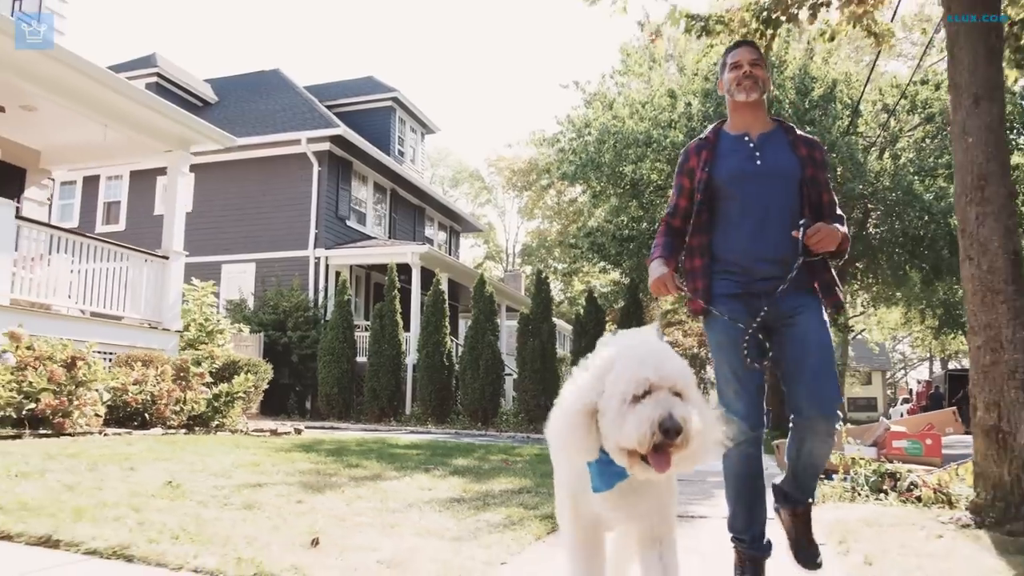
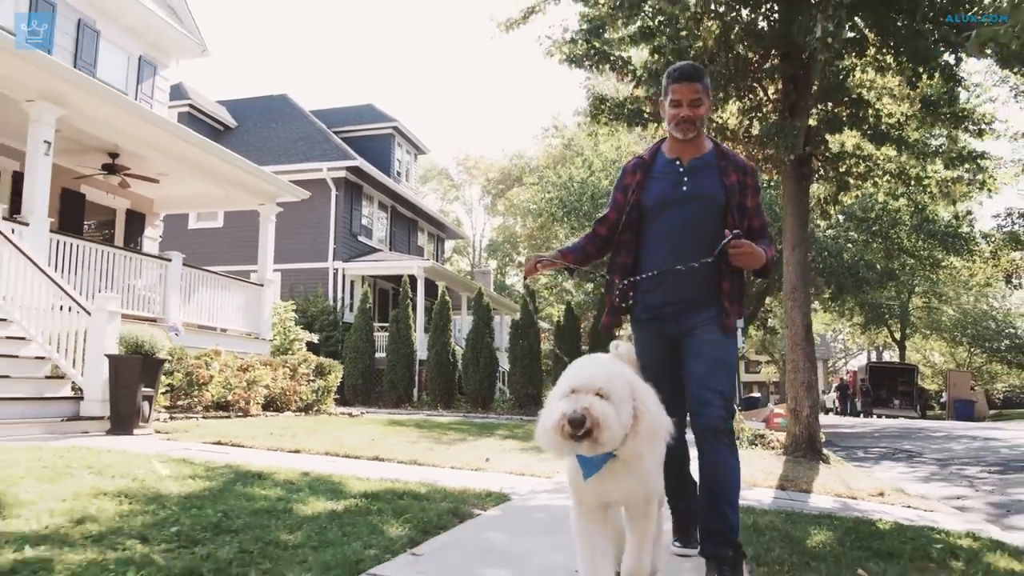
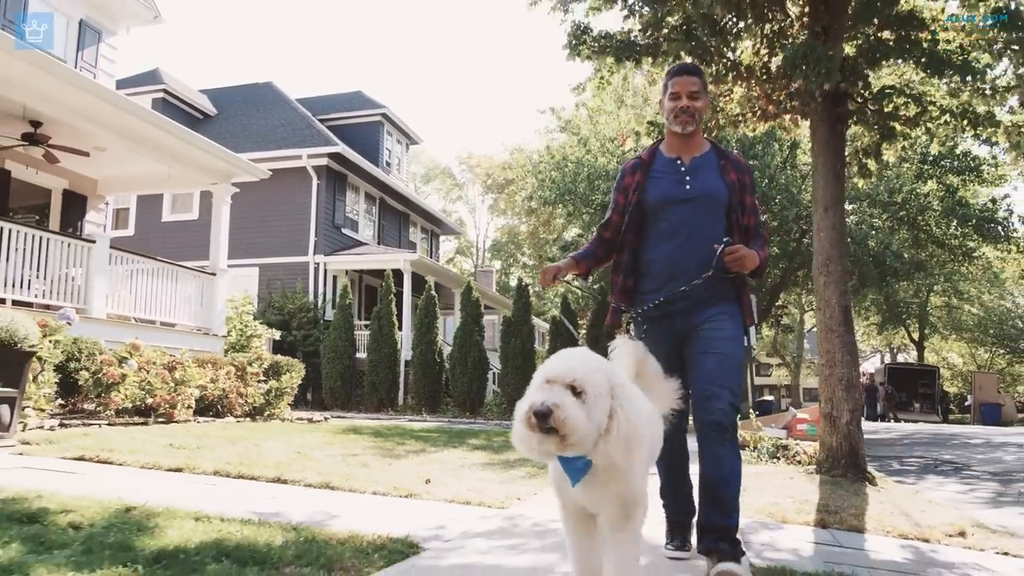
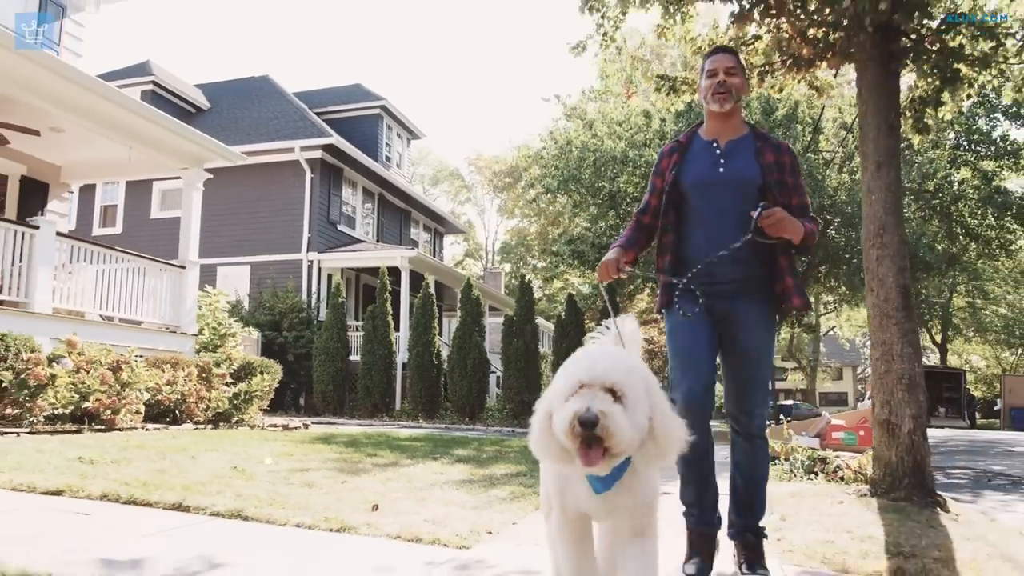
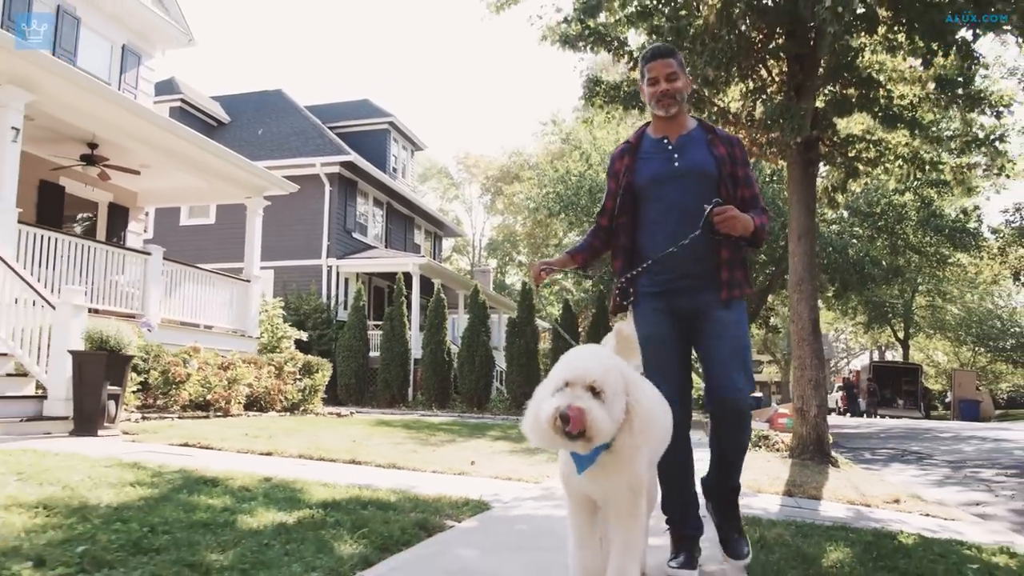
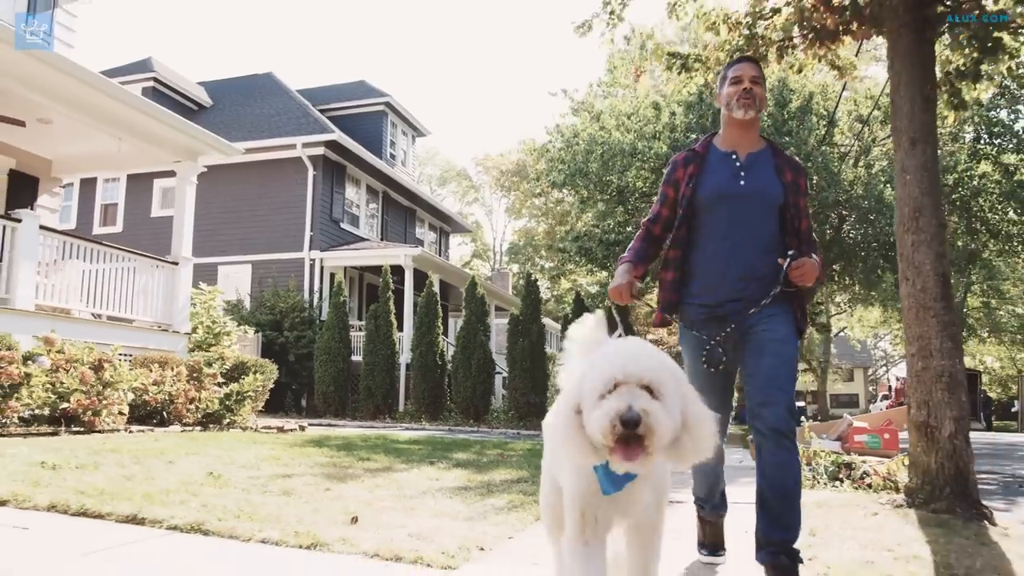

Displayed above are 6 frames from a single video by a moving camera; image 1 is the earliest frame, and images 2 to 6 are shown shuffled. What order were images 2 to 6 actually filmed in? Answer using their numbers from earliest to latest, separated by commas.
6, 4, 3, 5, 2
